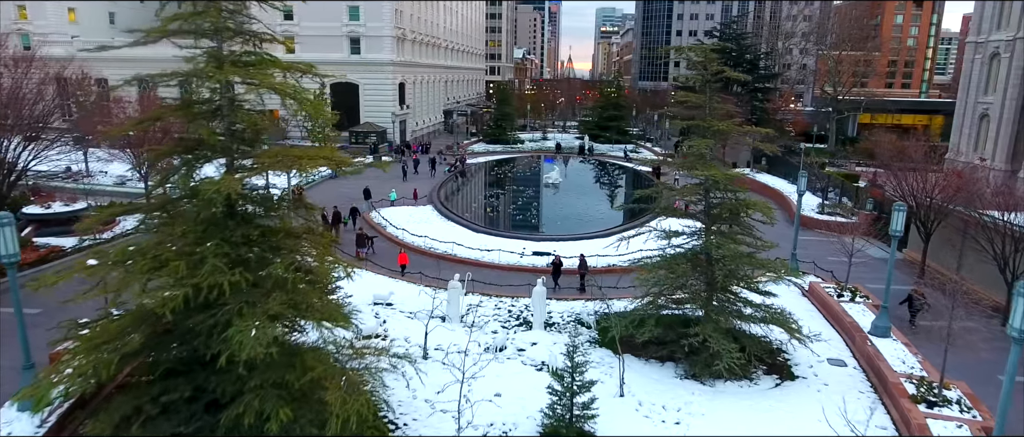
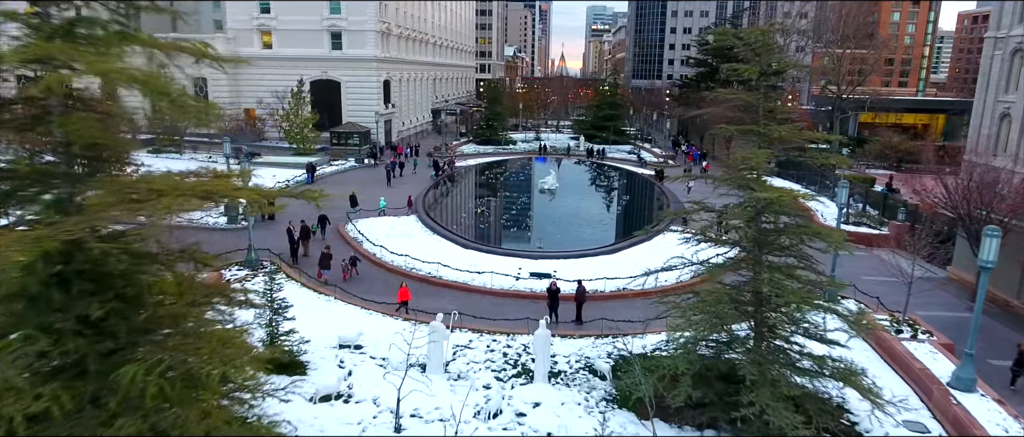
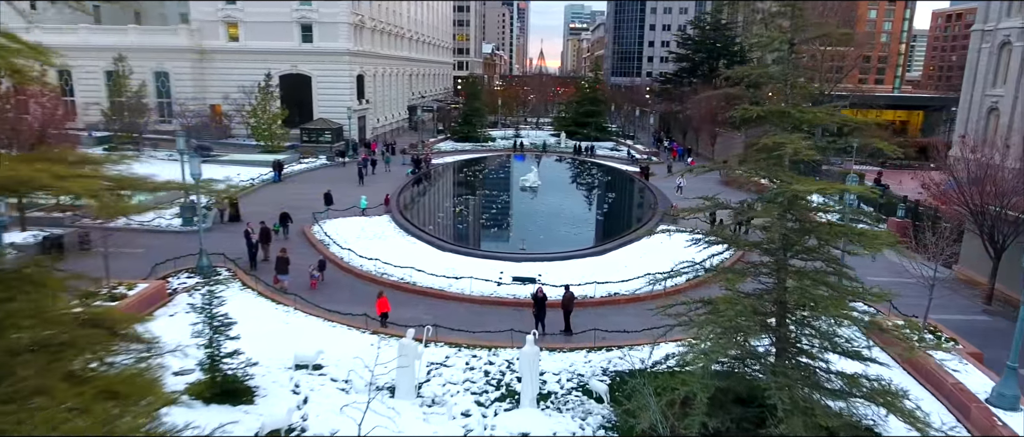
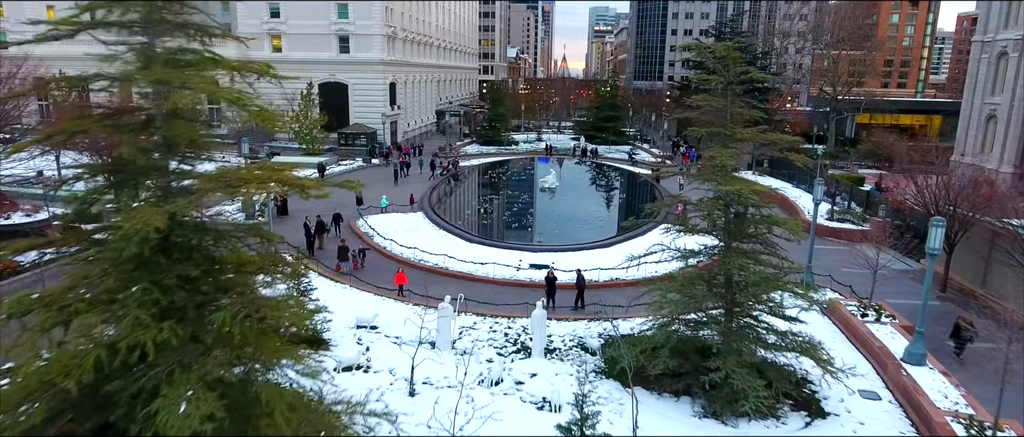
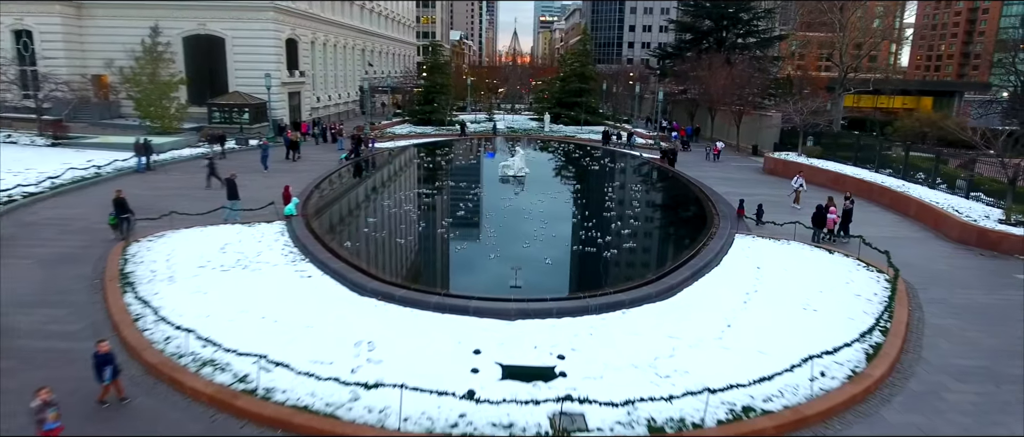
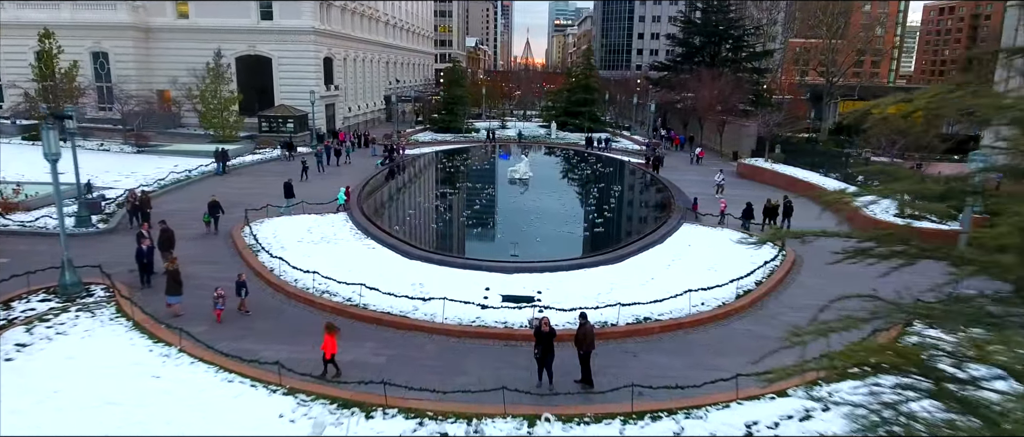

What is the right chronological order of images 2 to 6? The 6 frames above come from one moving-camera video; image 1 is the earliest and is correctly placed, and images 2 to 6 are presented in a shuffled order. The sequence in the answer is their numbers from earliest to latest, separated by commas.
4, 2, 3, 6, 5
